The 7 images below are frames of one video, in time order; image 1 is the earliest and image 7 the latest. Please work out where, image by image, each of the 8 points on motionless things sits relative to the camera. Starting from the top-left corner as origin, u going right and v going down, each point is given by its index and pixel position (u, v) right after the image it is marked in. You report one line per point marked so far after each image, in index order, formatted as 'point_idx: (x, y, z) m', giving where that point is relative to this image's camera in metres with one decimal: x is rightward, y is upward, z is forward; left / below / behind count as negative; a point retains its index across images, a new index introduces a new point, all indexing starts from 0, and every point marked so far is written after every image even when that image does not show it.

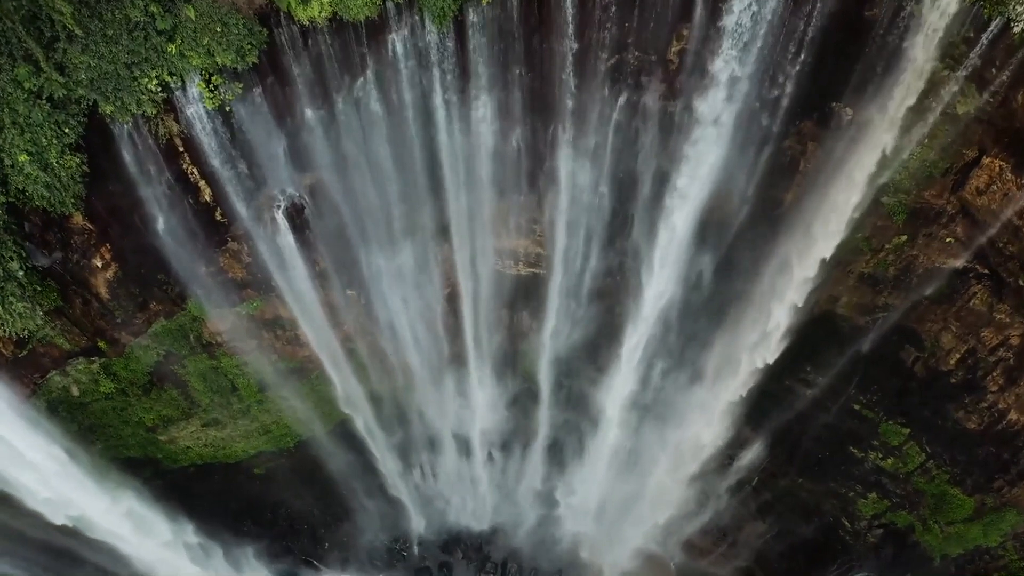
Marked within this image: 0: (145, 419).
0: (-6.2, -2.2, +11.3) m
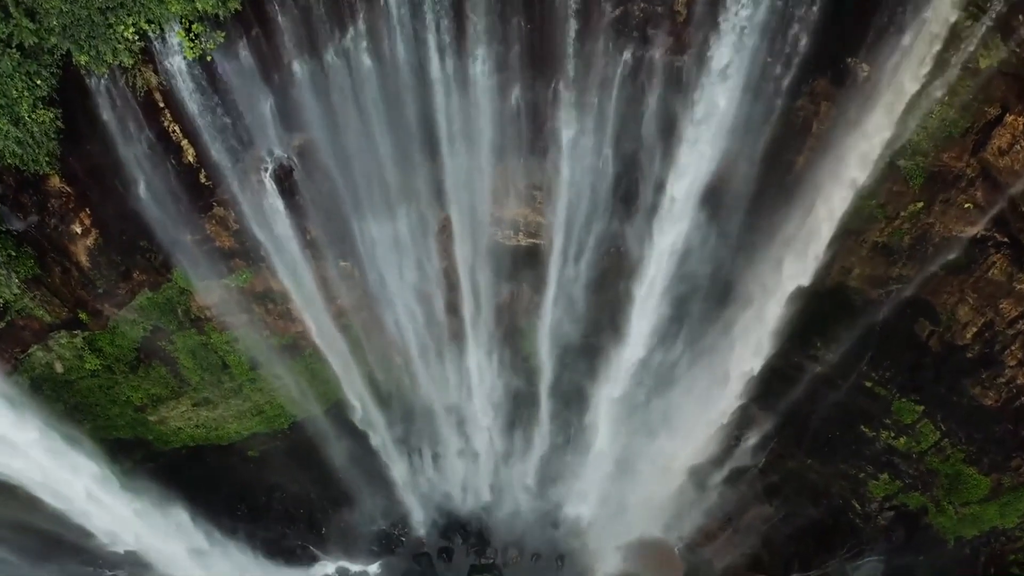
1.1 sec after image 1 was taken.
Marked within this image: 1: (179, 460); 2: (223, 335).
0: (-6.2, -1.8, +11.0) m
1: (-6.2, -3.2, +12.4) m
2: (-4.6, -0.7, +10.5) m
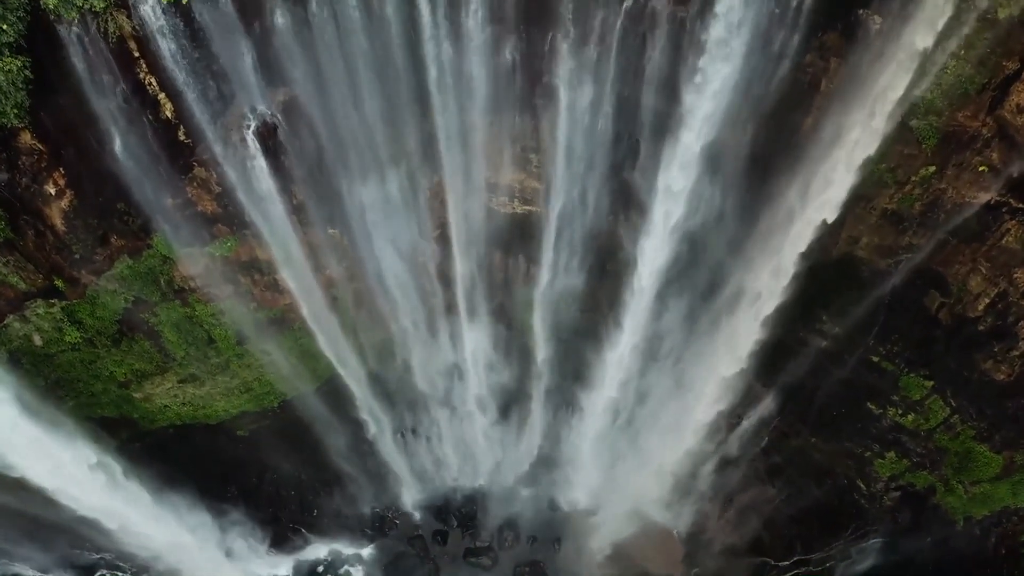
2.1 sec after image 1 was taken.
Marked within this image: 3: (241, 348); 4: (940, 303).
0: (-6.3, -1.4, +10.6) m
1: (-6.3, -2.7, +12.0) m
2: (-4.6, -0.3, +10.1) m
3: (-4.4, -1.0, +10.8) m
4: (+6.3, -0.2, +9.8) m
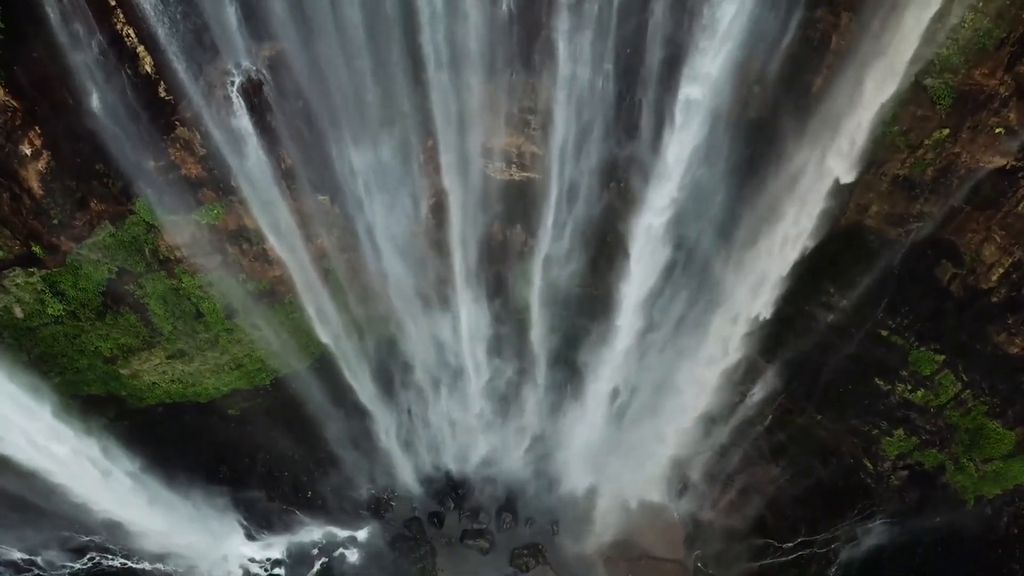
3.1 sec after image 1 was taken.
0: (-6.3, -0.9, +10.3) m
1: (-6.3, -2.3, +11.7) m
2: (-4.7, +0.1, +9.8) m
3: (-4.4, -0.5, +10.5) m
4: (+6.3, +0.2, +9.4) m
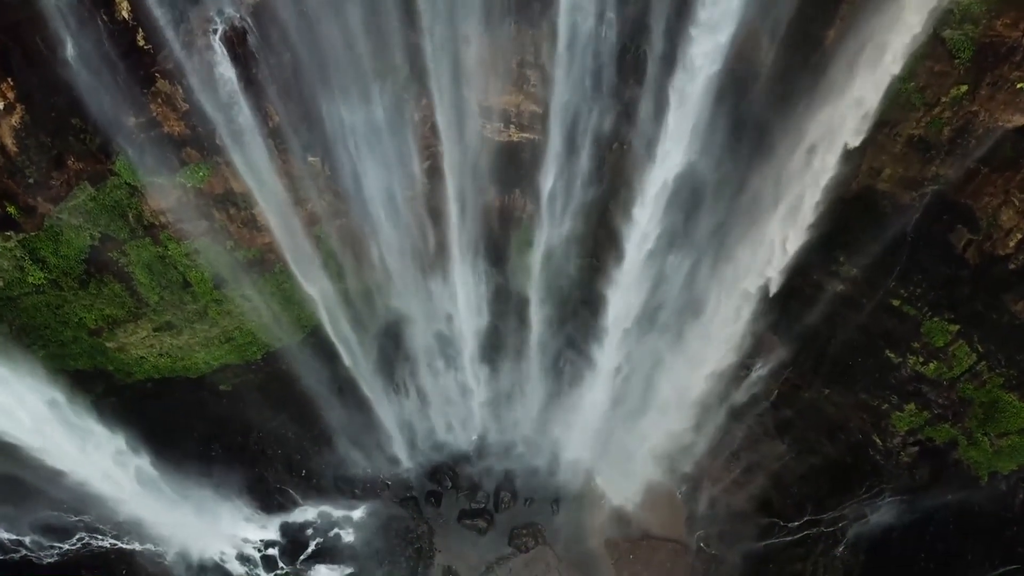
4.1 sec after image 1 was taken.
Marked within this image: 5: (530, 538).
0: (-6.4, -0.5, +9.9) m
1: (-6.3, -1.8, +11.4) m
2: (-4.7, +0.6, +9.4) m
3: (-4.5, -0.1, +10.1) m
4: (+6.2, +0.7, +9.1) m
5: (+0.3, -4.5, +12.1) m
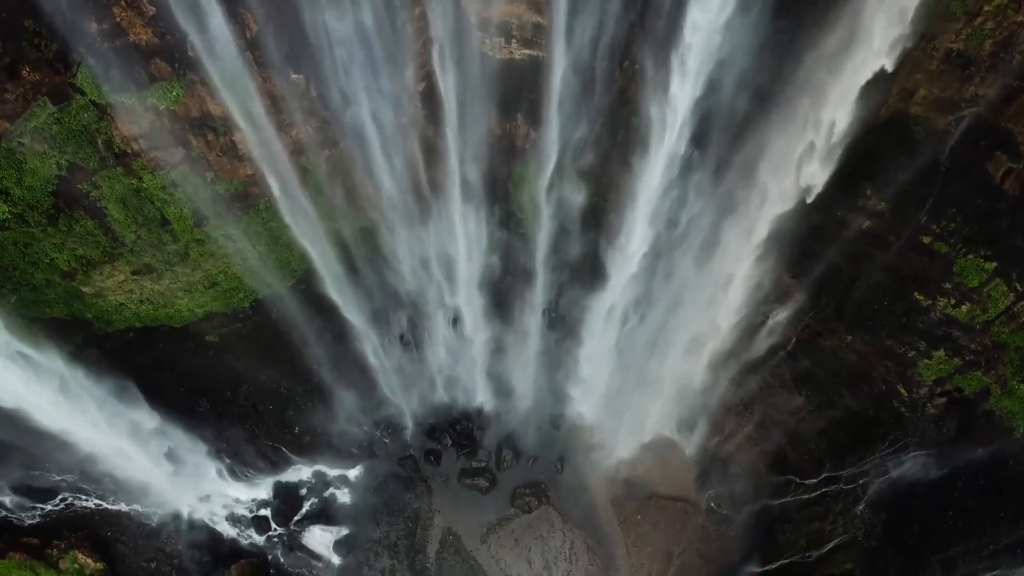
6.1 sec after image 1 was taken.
0: (-6.3, +0.4, +9.3) m
1: (-6.3, -0.9, +10.8) m
2: (-4.7, +1.4, +8.8) m
3: (-4.4, +0.8, +9.4) m
4: (+6.3, +1.5, +8.3) m
5: (+0.4, -3.6, +11.5) m
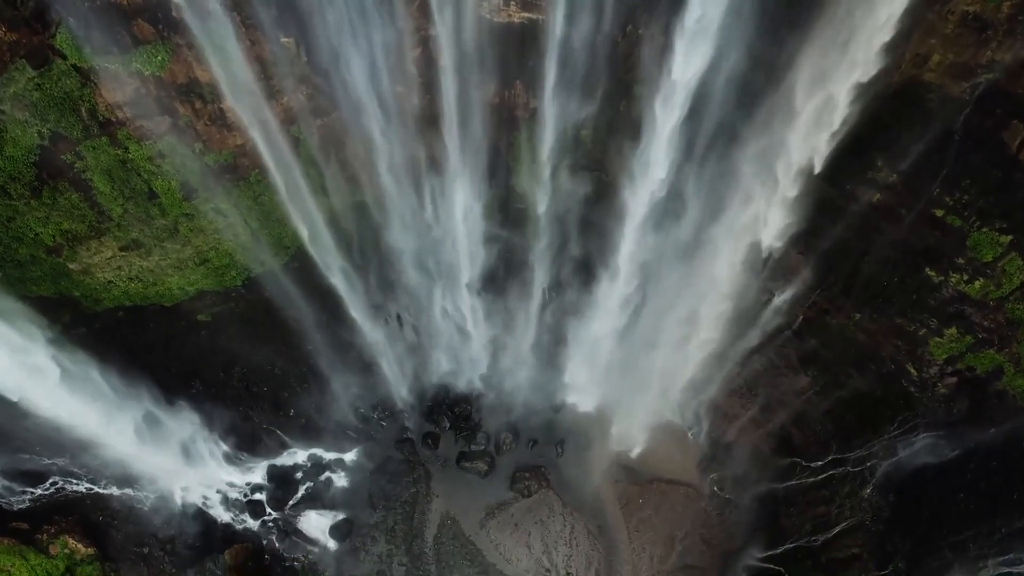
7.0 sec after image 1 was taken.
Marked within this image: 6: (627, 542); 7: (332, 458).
0: (-6.3, +0.7, +9.0) m
1: (-6.3, -0.6, +10.5) m
2: (-4.7, +1.8, +8.5) m
3: (-4.4, +1.1, +9.2) m
4: (+6.2, +1.9, +8.0) m
5: (+0.4, -3.2, +11.2) m
6: (+1.9, -4.3, +11.2) m
7: (-3.1, -2.9, +11.5) m
